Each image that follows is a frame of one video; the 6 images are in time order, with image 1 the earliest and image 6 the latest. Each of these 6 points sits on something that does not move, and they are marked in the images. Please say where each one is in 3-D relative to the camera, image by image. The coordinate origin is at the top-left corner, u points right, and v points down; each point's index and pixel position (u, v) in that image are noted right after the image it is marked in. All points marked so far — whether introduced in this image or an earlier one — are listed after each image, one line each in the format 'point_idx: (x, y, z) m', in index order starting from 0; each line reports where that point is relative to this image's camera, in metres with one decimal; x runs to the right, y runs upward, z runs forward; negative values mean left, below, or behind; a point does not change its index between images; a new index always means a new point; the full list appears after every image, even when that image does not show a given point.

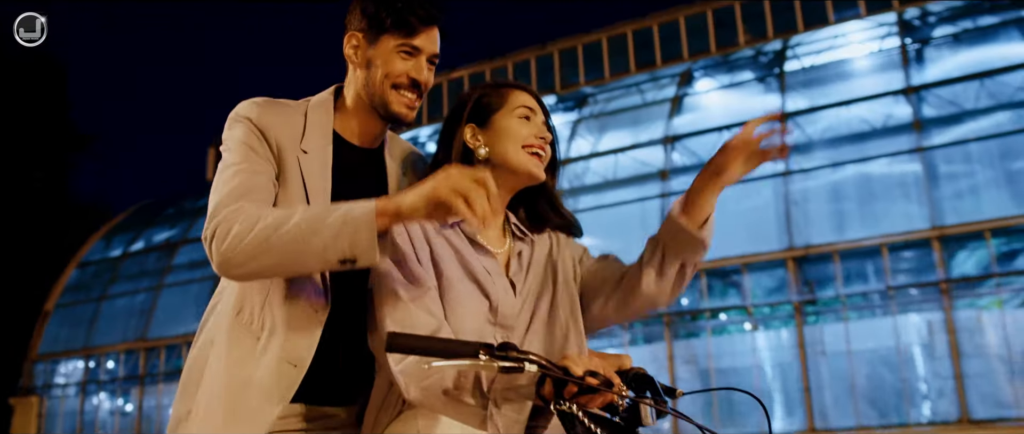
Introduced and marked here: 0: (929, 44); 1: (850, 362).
0: (+3.9, +1.6, +11.5) m
1: (+2.6, -1.1, +10.1) m
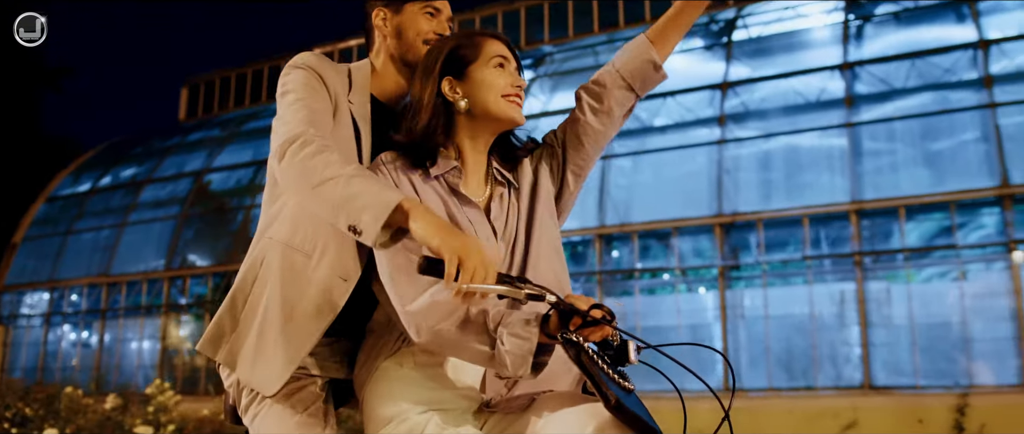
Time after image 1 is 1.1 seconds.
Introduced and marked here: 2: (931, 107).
0: (+3.4, +1.8, +12.0) m
1: (+2.1, -0.9, +10.6) m
2: (+3.5, +0.9, +10.9) m
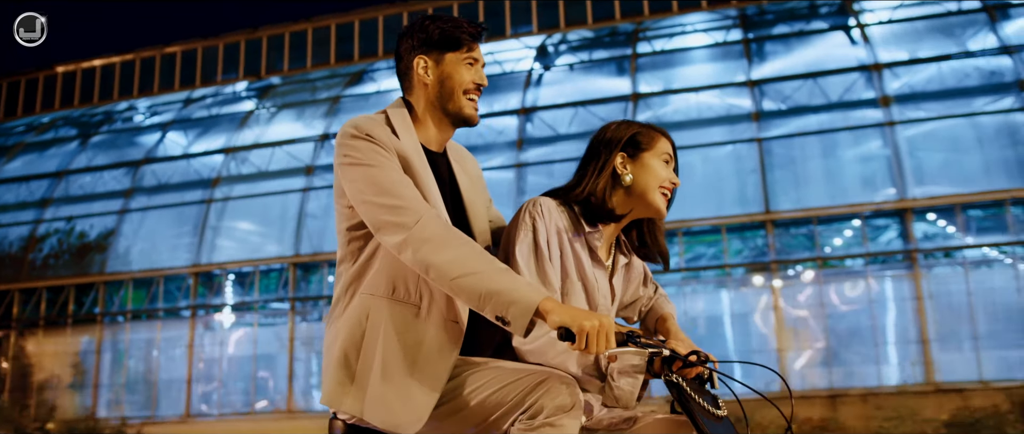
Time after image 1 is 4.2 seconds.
0: (+0.2, +1.5, +13.0) m
1: (-0.6, -1.2, +11.2) m
2: (+0.7, +0.6, +12.0) m
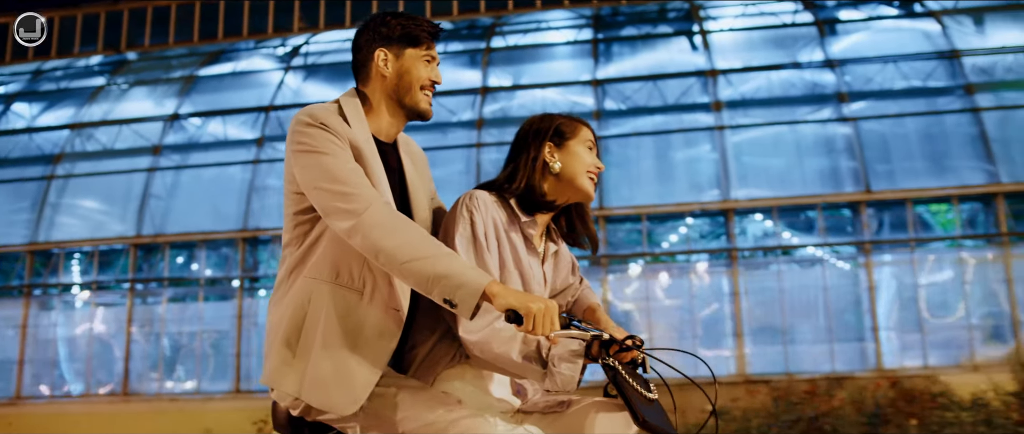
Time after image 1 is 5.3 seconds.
0: (+1.1, +1.8, +13.0) m
1: (+0.1, -0.9, +11.3) m
2: (+1.5, +0.9, +12.0) m
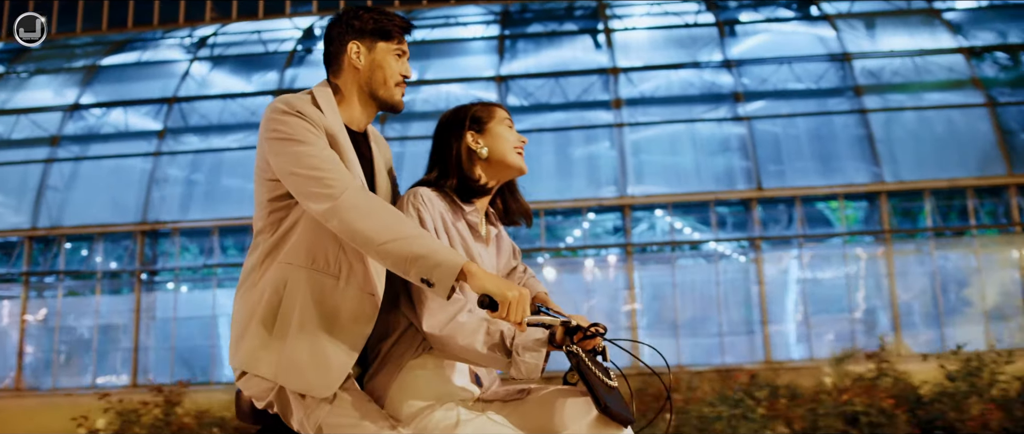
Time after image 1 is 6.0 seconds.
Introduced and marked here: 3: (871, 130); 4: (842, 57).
0: (+0.1, +1.8, +13.1) m
1: (-0.8, -0.9, +11.3) m
2: (+0.6, +0.9, +12.1) m
3: (+3.4, +0.8, +12.3) m
4: (+3.3, +1.6, +12.8) m
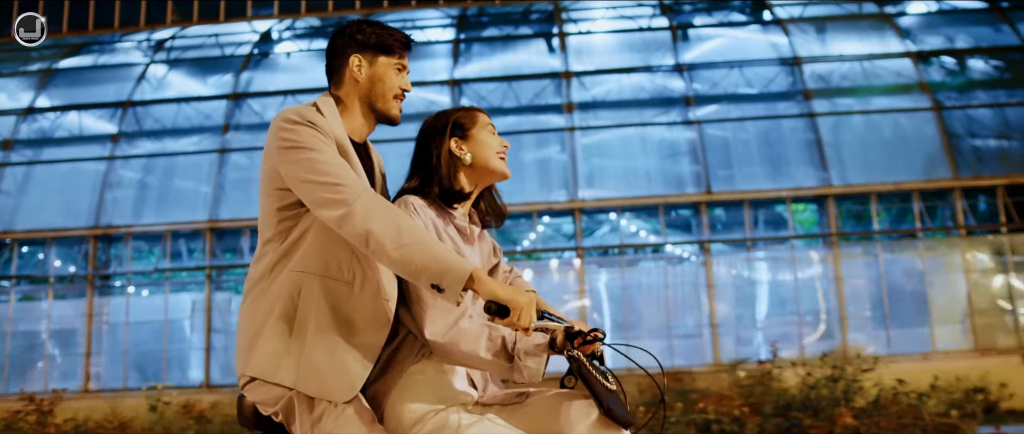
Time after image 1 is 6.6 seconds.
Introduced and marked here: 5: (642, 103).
0: (-0.4, +1.8, +13.2) m
1: (-1.2, -0.9, +11.3) m
2: (+0.2, +0.9, +12.2) m
3: (+3.0, +0.8, +12.4) m
4: (+2.8, +1.6, +13.0) m
5: (+1.3, +1.1, +12.7) m
